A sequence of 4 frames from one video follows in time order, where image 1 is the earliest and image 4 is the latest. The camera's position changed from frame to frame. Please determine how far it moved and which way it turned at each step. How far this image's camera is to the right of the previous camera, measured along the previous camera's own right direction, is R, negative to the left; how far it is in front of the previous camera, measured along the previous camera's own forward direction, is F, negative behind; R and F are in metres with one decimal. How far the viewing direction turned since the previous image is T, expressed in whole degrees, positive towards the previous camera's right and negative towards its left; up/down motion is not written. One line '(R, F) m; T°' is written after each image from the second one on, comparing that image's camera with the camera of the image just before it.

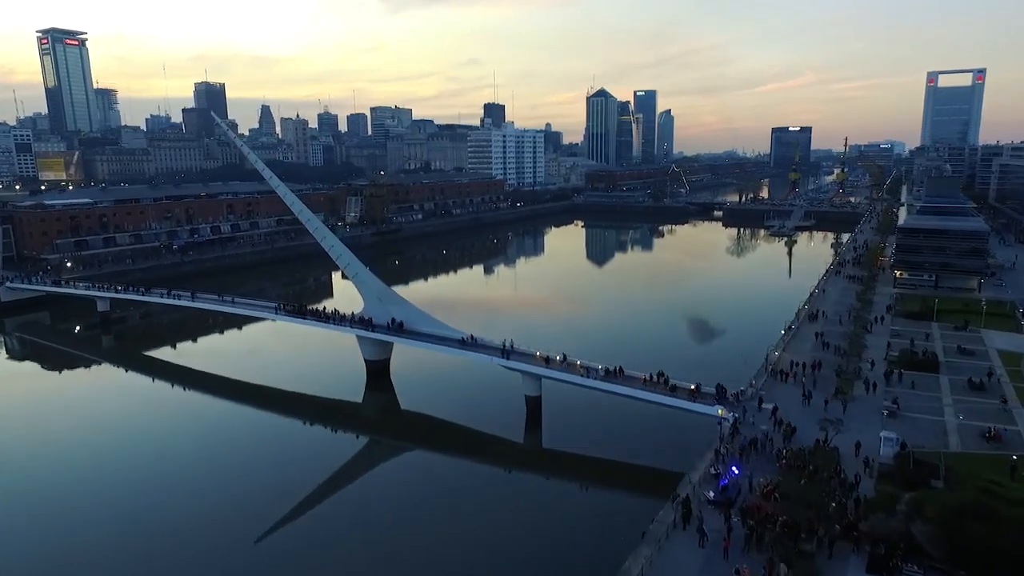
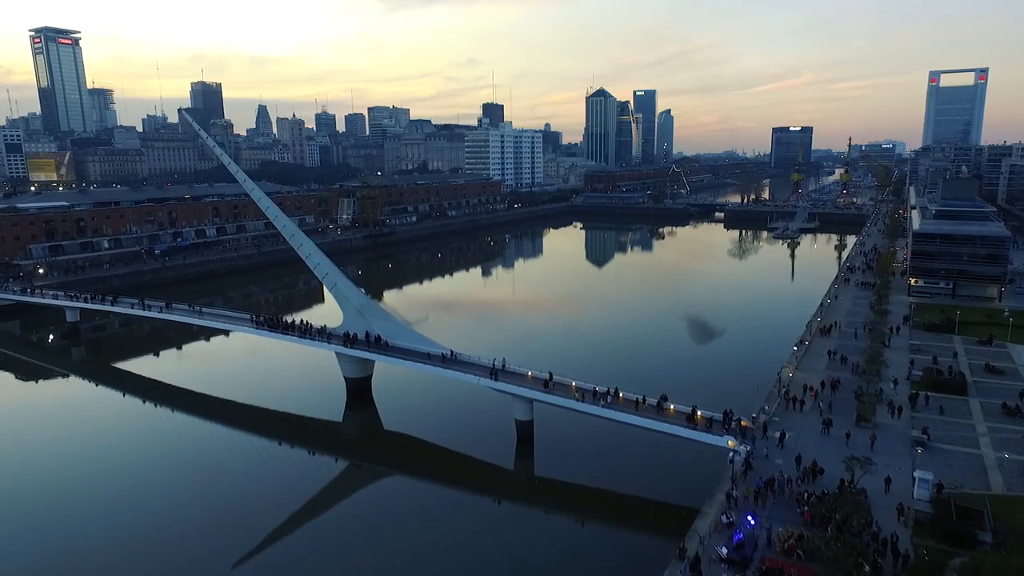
(+0.2, +1.2) m; 0°
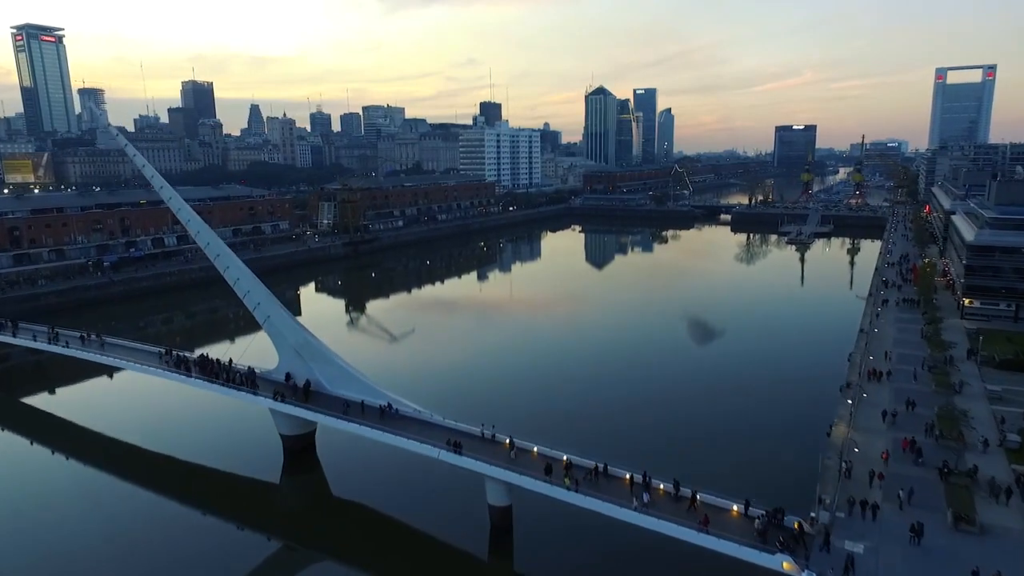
(+0.4, +3.1) m; 0°
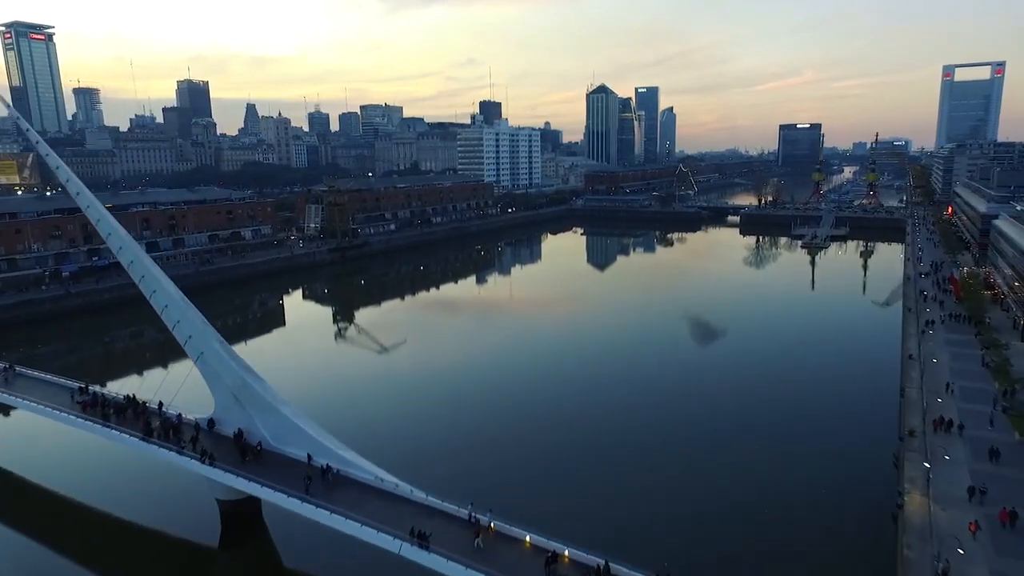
(+0.2, +2.3) m; 0°
